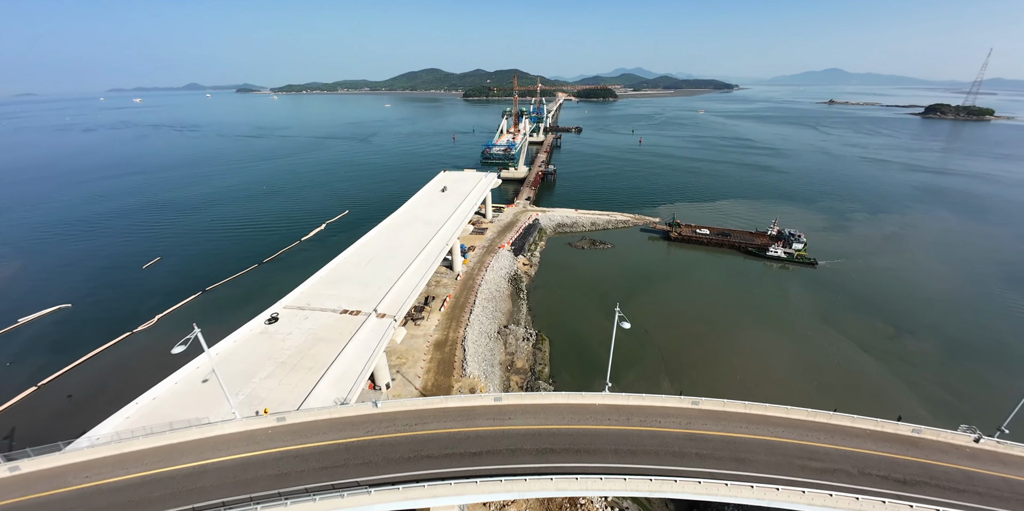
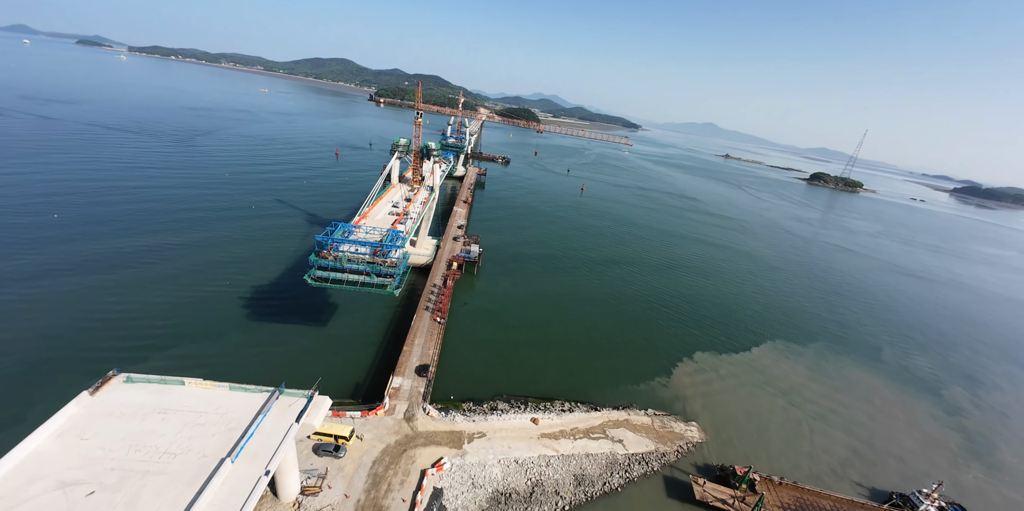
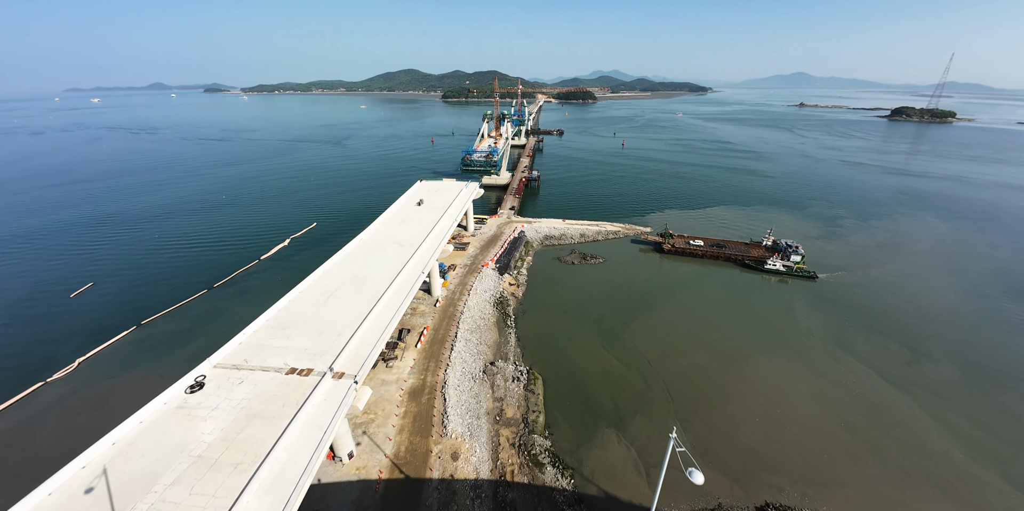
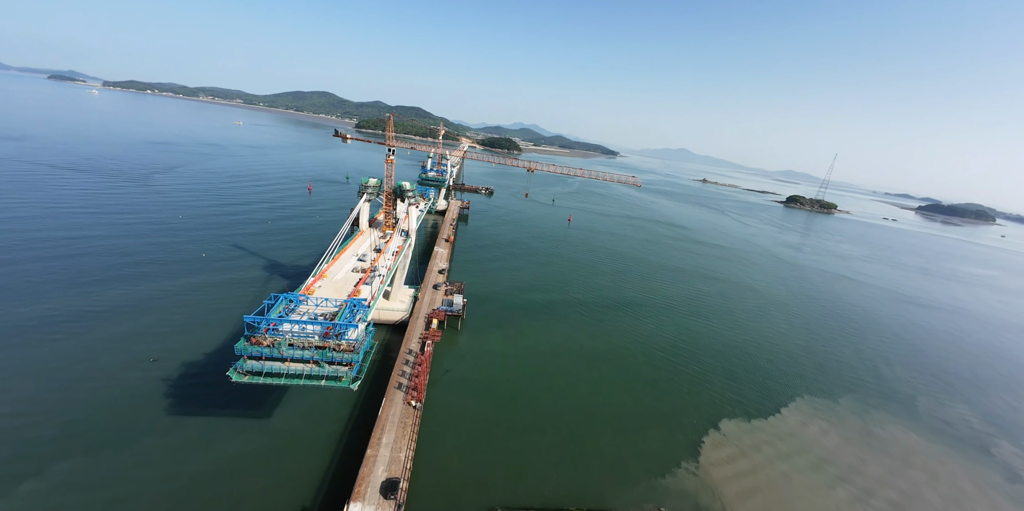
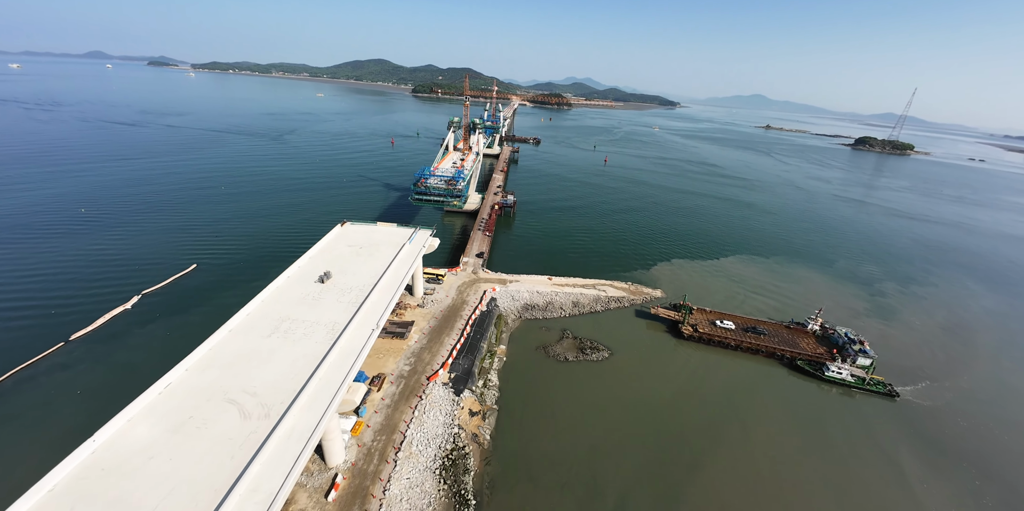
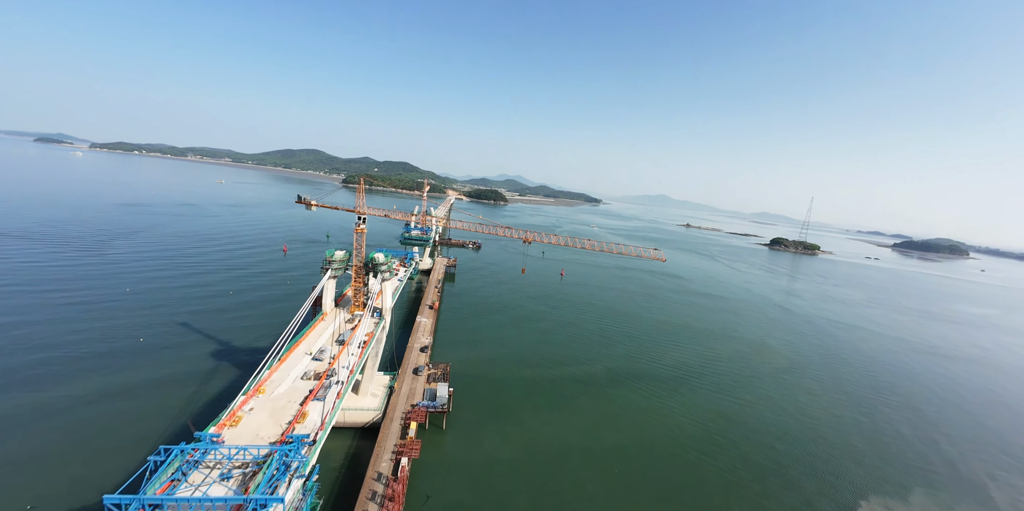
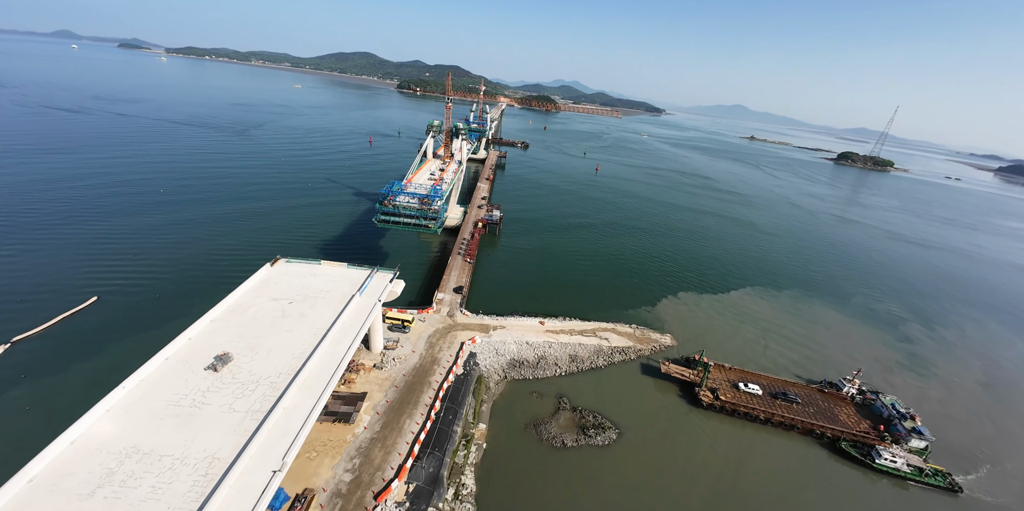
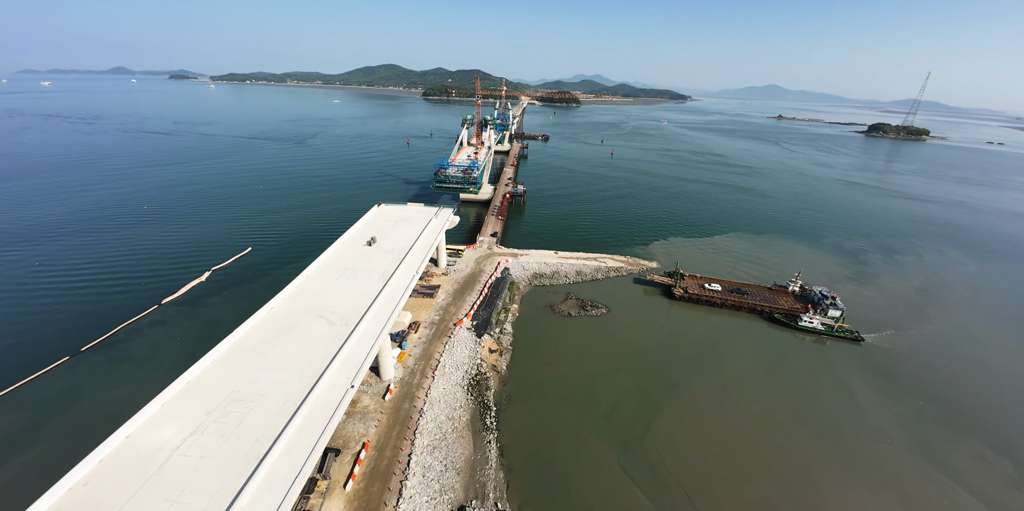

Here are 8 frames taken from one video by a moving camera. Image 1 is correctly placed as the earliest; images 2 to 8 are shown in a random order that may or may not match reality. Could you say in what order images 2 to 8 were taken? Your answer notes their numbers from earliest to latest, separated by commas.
3, 8, 5, 7, 2, 4, 6
